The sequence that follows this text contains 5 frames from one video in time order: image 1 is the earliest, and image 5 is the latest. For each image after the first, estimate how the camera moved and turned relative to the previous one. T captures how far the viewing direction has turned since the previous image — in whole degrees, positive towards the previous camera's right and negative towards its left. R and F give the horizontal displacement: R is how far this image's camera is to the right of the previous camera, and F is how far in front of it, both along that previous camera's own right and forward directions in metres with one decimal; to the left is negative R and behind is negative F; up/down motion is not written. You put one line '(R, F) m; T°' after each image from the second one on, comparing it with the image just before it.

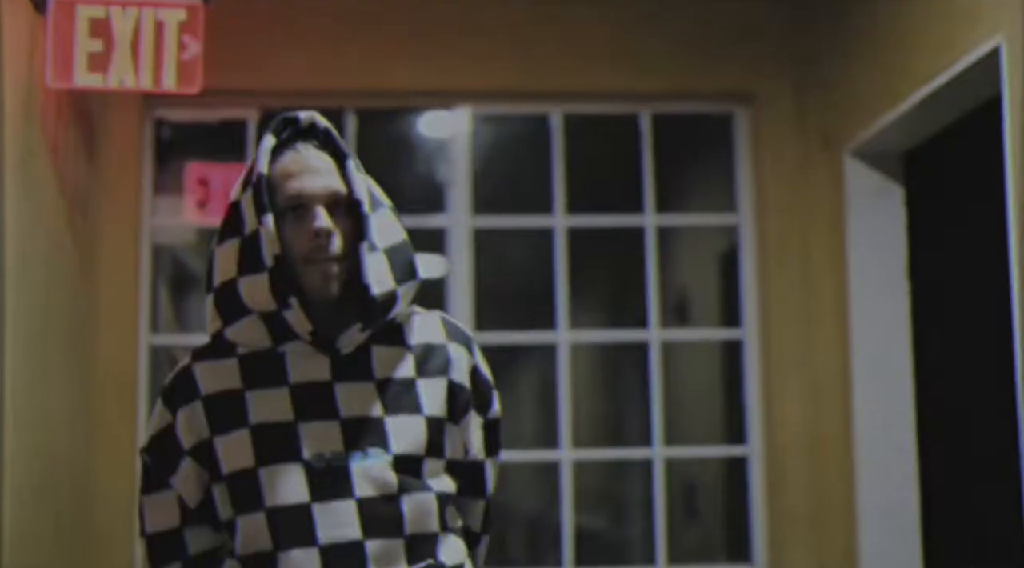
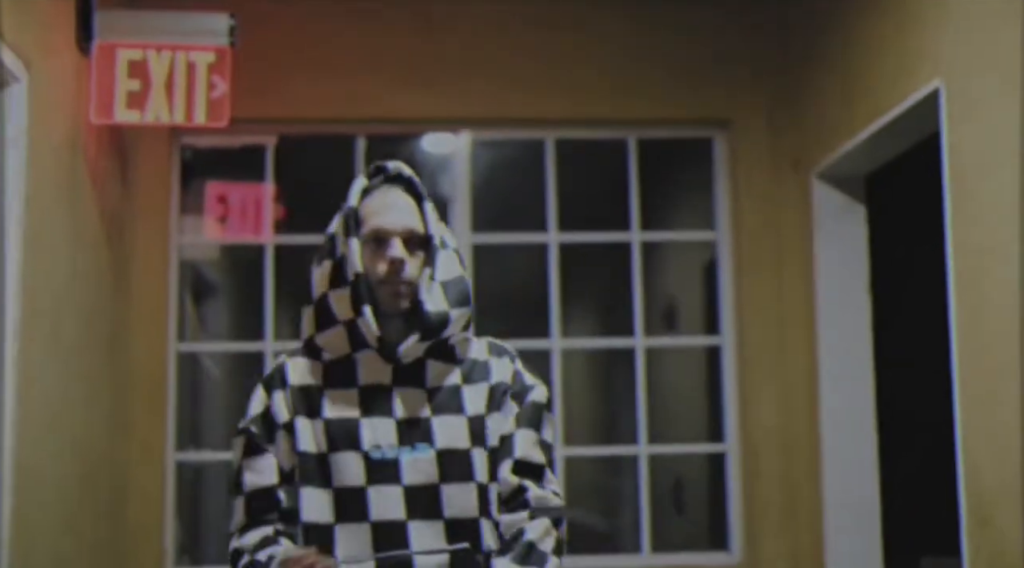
(-0.3, -0.2) m; +4°
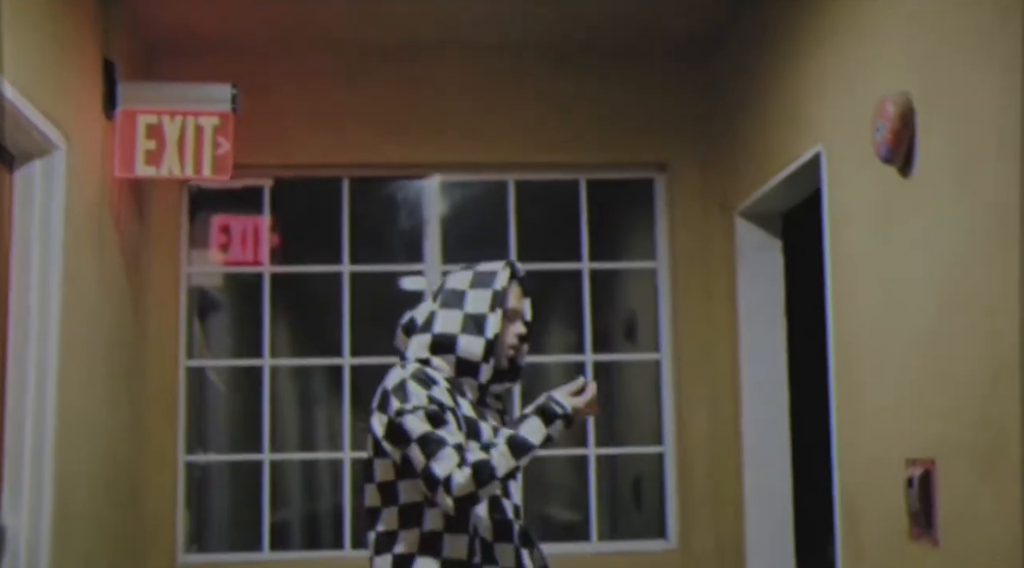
(+0.1, -0.7) m; 0°
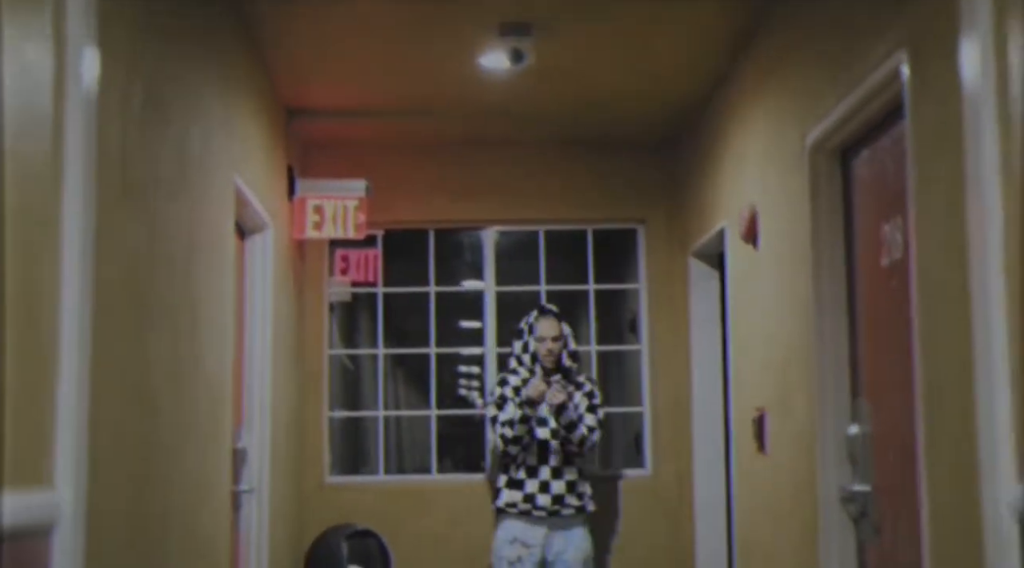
(+0.1, -2.6) m; -2°
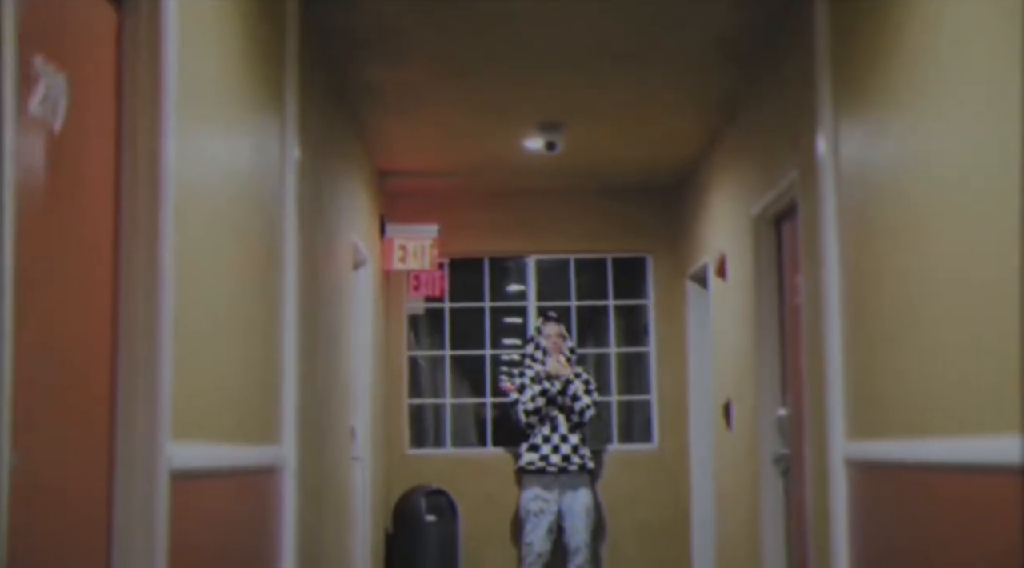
(0.0, -2.2) m; -1°
